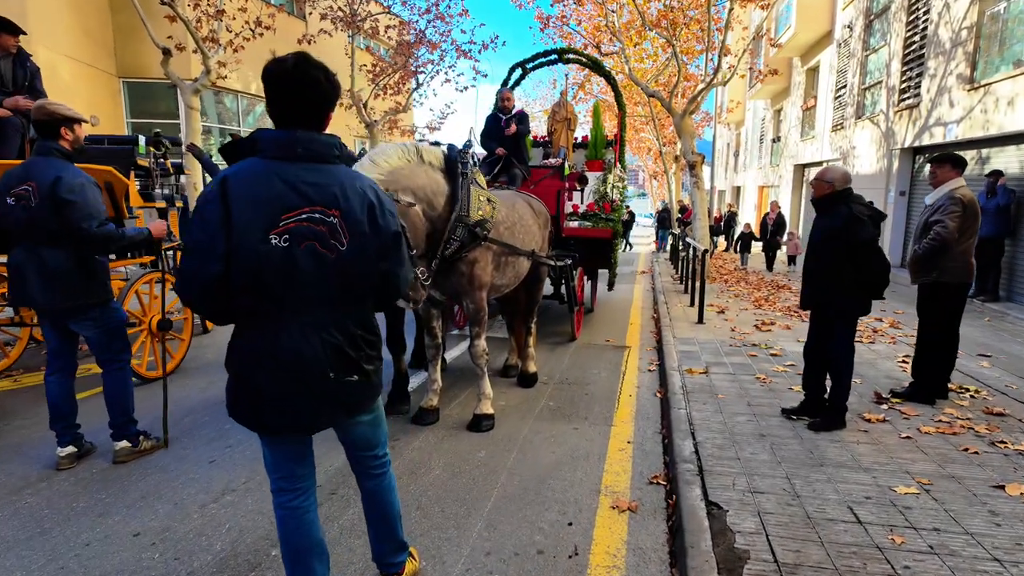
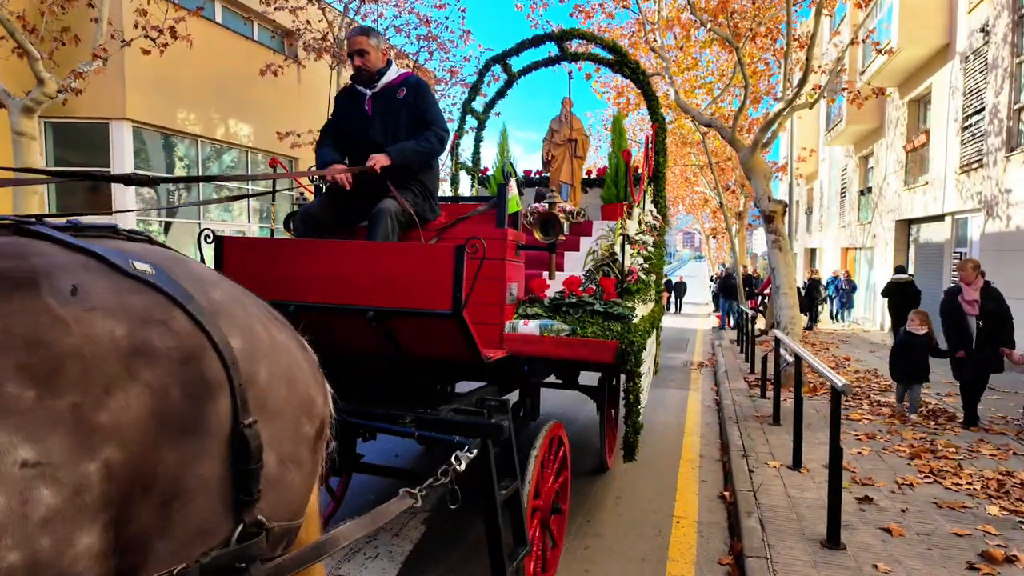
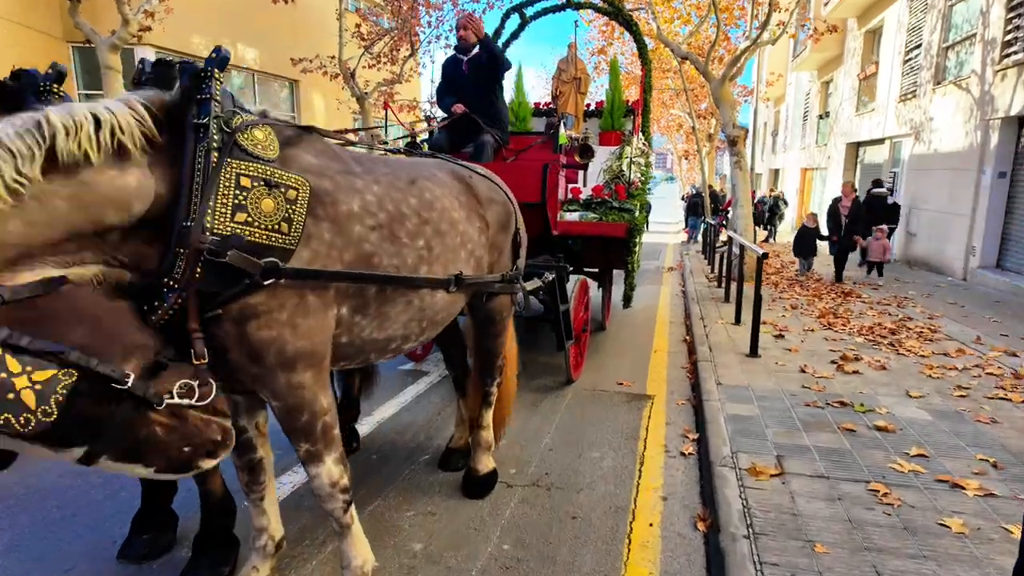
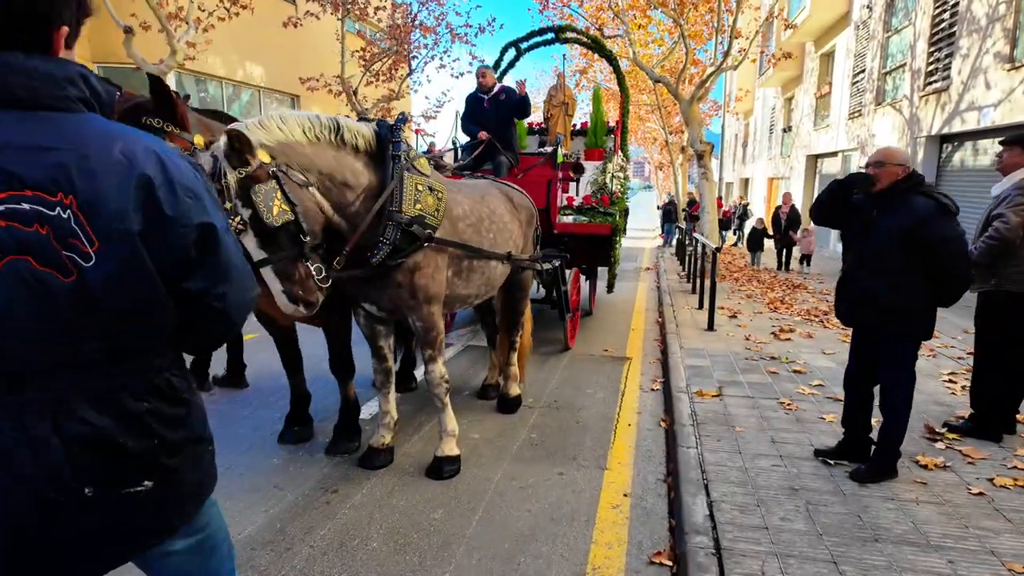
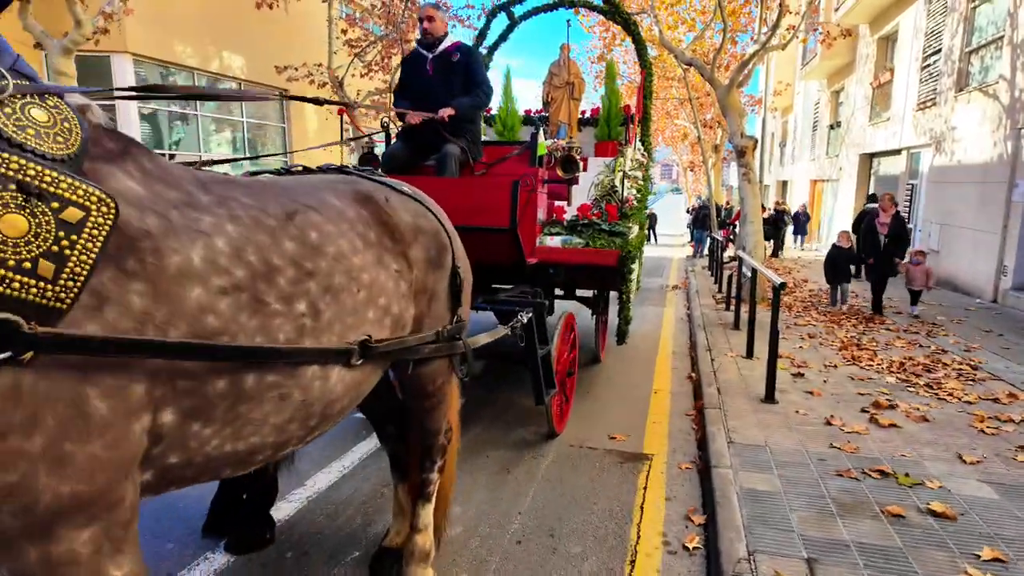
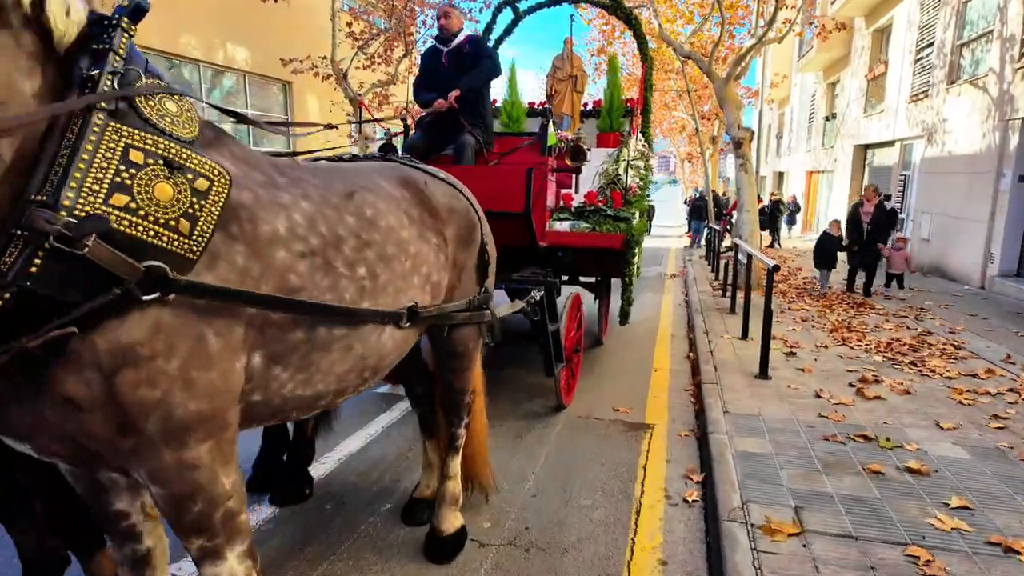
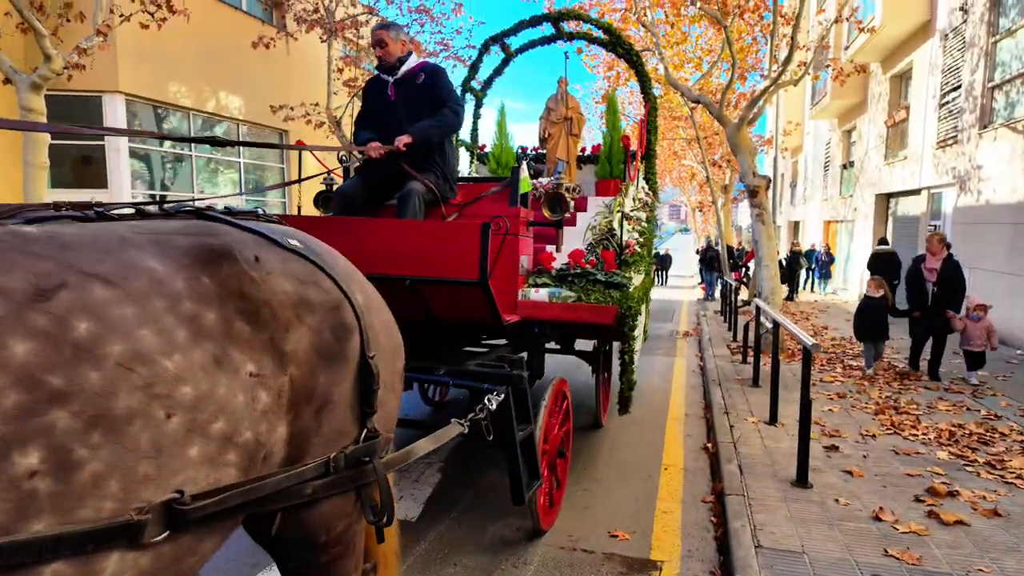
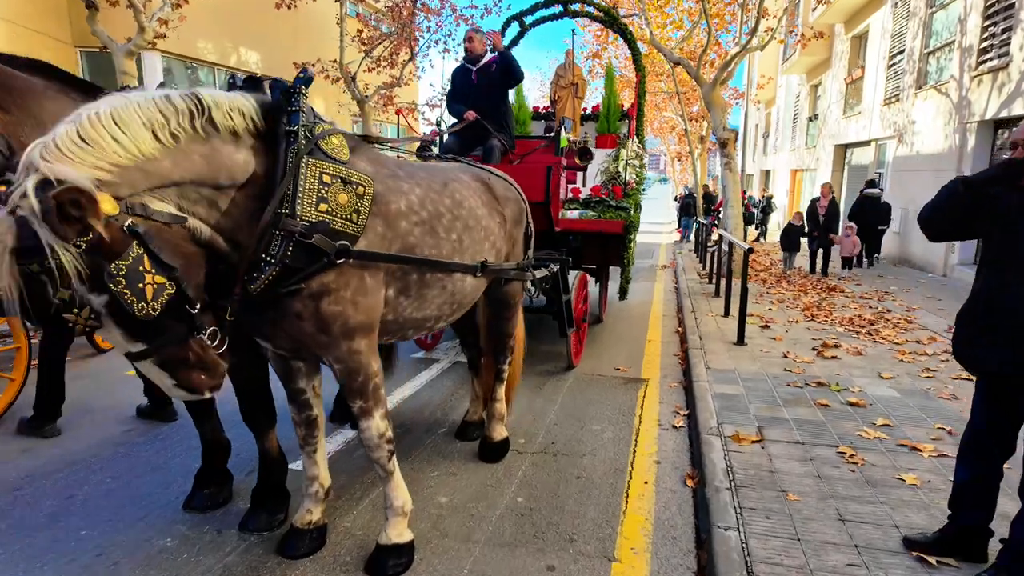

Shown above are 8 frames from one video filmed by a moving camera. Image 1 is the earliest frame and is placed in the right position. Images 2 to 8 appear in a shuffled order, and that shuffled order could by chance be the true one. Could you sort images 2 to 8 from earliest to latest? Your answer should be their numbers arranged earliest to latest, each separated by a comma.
4, 8, 3, 6, 5, 7, 2
